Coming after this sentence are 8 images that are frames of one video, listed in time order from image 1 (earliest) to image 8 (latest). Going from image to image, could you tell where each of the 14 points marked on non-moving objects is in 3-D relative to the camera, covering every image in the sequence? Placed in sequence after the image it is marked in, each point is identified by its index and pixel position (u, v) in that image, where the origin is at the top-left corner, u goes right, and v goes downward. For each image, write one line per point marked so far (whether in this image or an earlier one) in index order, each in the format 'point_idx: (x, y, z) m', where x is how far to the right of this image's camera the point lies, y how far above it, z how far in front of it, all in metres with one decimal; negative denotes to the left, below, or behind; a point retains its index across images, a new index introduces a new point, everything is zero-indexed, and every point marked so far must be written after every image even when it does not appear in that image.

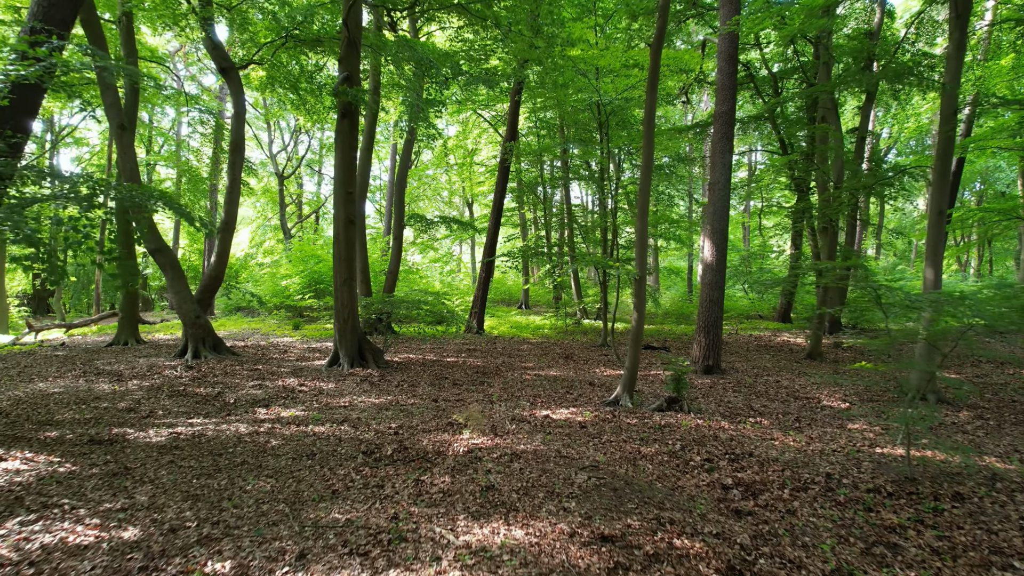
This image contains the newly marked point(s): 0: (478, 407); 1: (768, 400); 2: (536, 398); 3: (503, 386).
0: (-0.4, -1.3, +4.8) m
1: (+3.4, -1.5, +5.7) m
2: (+0.3, -1.4, +5.3) m
3: (-0.1, -1.4, +6.0) m
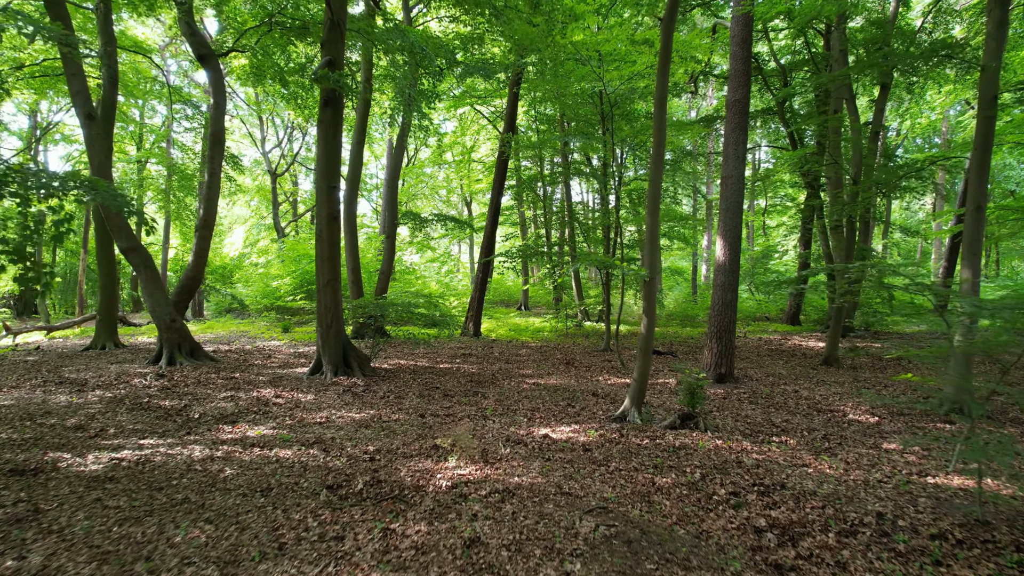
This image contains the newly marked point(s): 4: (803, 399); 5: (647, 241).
0: (-0.4, -1.4, +4.3) m
1: (+3.3, -1.5, +5.2) m
2: (+0.3, -1.4, +4.8) m
3: (-0.2, -1.4, +5.5) m
4: (+3.9, -1.5, +5.8) m
5: (+1.4, +0.6, +4.6) m
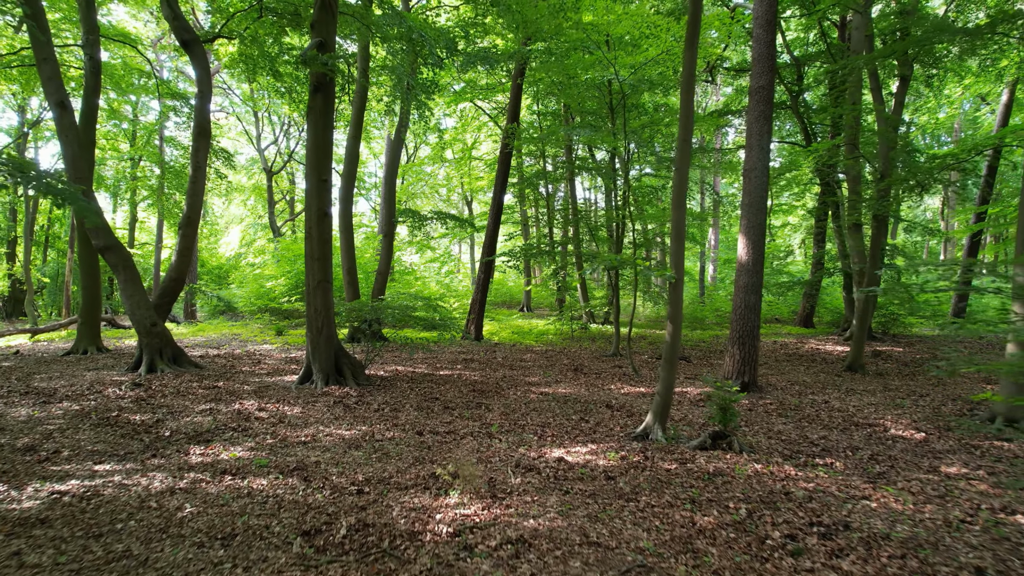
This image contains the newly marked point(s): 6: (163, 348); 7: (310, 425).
0: (-0.4, -1.4, +3.8) m
1: (+3.4, -1.5, +4.7) m
2: (+0.3, -1.4, +4.3) m
3: (-0.1, -1.4, +5.0) m
4: (+4.0, -1.5, +5.3) m
5: (+1.5, +0.5, +4.1) m
6: (-5.6, -1.0, +6.9) m
7: (-2.1, -1.4, +4.5) m
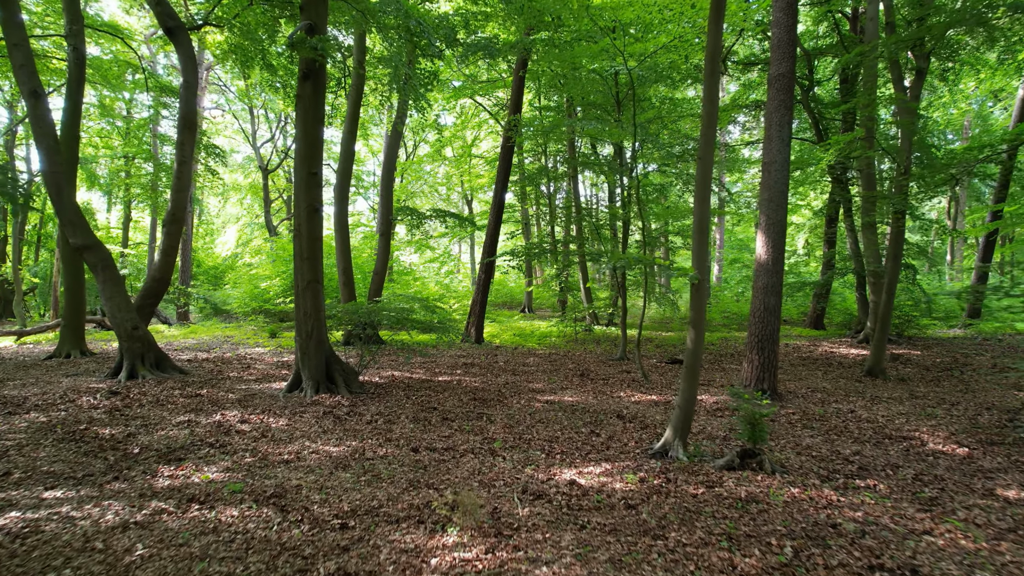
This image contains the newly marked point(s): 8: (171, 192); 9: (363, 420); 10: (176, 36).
0: (-0.3, -1.4, +3.4) m
1: (+3.4, -1.5, +4.3) m
2: (+0.4, -1.4, +3.9) m
3: (-0.1, -1.4, +4.6) m
4: (+4.1, -1.5, +5.0) m
5: (+1.6, +0.5, +3.7) m
6: (-5.6, -1.0, +6.6) m
7: (-2.0, -1.4, +4.1) m
8: (-5.5, +1.6, +7.0) m
9: (-1.6, -1.4, +4.7) m
10: (-5.4, +4.0, +6.9) m
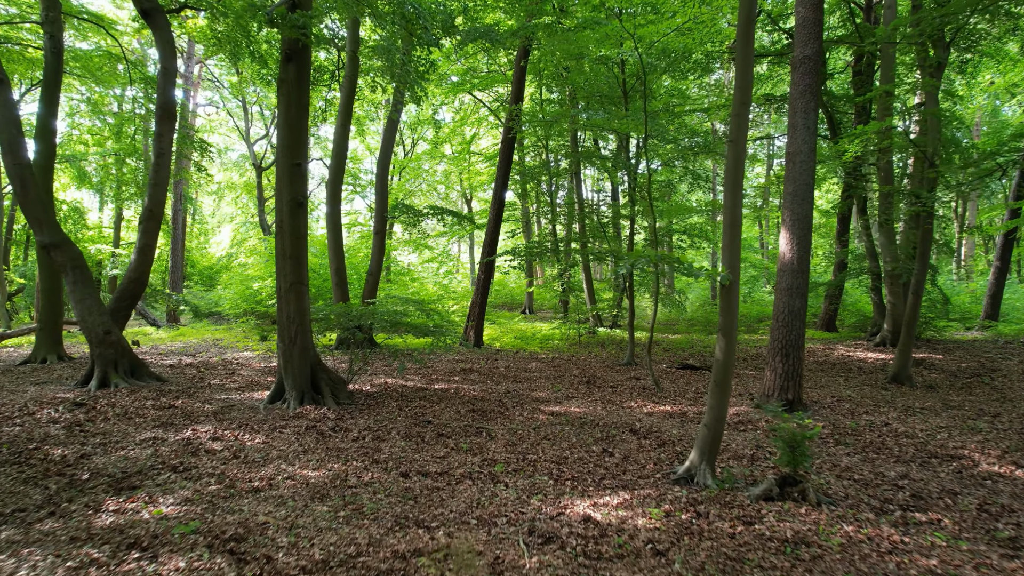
0: (-0.3, -1.4, +2.9) m
1: (+3.5, -1.6, +3.8) m
2: (+0.4, -1.5, +3.5) m
3: (0.0, -1.5, +4.2) m
4: (+4.1, -1.6, +4.5) m
5: (+1.6, +0.5, +3.2) m
6: (-5.5, -1.0, +6.1) m
7: (-2.0, -1.5, +3.6) m
8: (-5.5, +1.5, +6.5) m
9: (-1.6, -1.5, +4.3) m
10: (-5.3, +4.0, +6.4) m
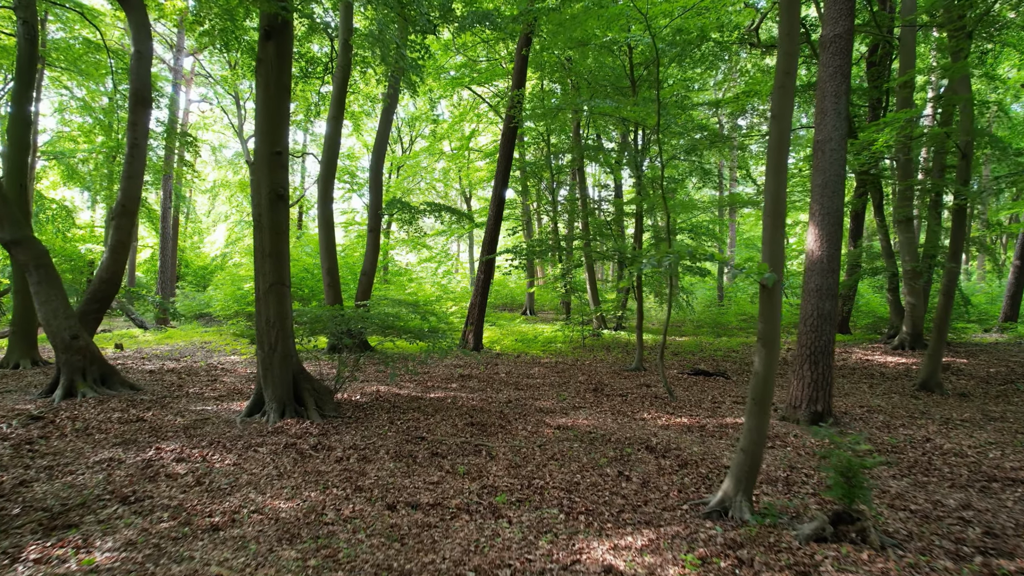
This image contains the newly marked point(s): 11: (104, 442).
0: (-0.3, -1.4, +2.5) m
1: (+3.5, -1.6, +3.3) m
2: (+0.4, -1.5, +3.0) m
3: (0.0, -1.5, +3.7) m
4: (+4.1, -1.6, +4.0) m
5: (+1.6, +0.5, +2.8) m
6: (-5.5, -1.0, +5.6) m
7: (-2.0, -1.5, +3.1) m
8: (-5.5, +1.5, +6.0) m
9: (-1.6, -1.5, +3.8) m
10: (-5.3, +4.0, +5.9) m
11: (-3.8, -1.4, +4.0) m
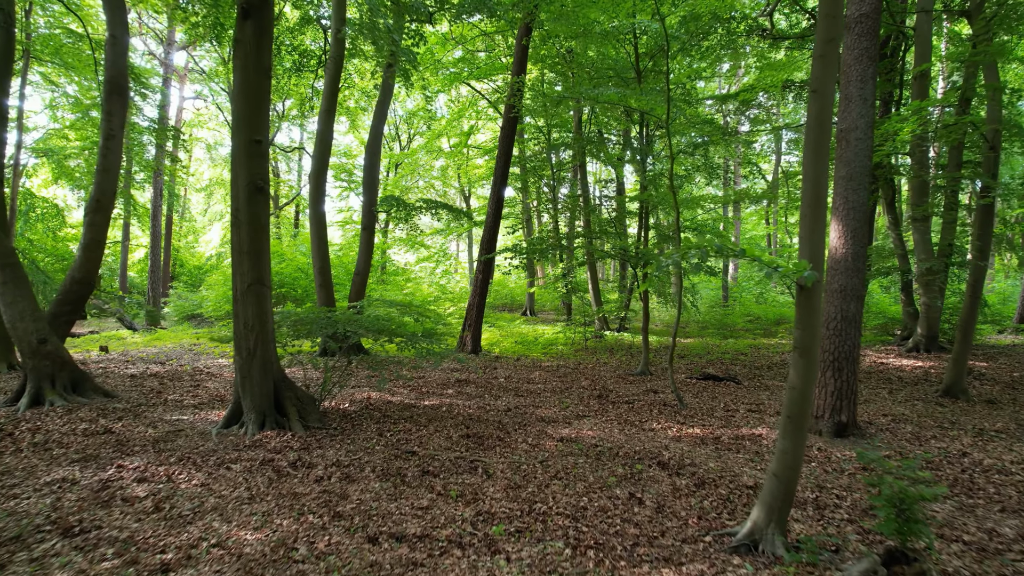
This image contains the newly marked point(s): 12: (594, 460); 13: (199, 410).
0: (-0.3, -1.4, +2.1) m
1: (+3.5, -1.6, +3.0) m
2: (+0.4, -1.5, +2.6) m
3: (0.0, -1.5, +3.3) m
4: (+4.1, -1.6, +3.7) m
5: (+1.6, +0.5, +2.4) m
6: (-5.5, -1.0, +5.2) m
7: (-2.0, -1.5, +2.8) m
8: (-5.5, +1.5, +5.7) m
9: (-1.6, -1.5, +3.4) m
10: (-5.3, +4.0, +5.6) m
11: (-3.8, -1.4, +3.7) m
12: (+0.7, -1.5, +3.8) m
13: (-3.7, -1.4, +5.2) m
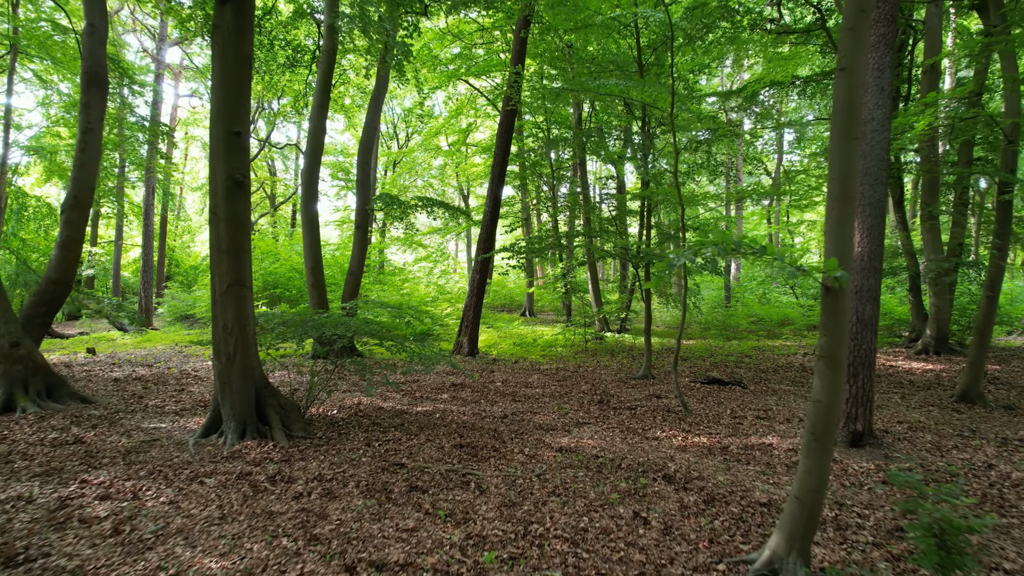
0: (-0.3, -1.5, +1.8) m
1: (+3.5, -1.6, +2.7) m
2: (+0.4, -1.5, +2.4) m
3: (0.0, -1.5, +3.1) m
4: (+4.1, -1.6, +3.4) m
5: (+1.6, +0.5, +2.1) m
6: (-5.6, -1.0, +5.0) m
7: (-2.0, -1.5, +2.5) m
8: (-5.5, +1.5, +5.4) m
9: (-1.6, -1.5, +3.2) m
10: (-5.4, +4.0, +5.3) m
11: (-3.9, -1.5, +3.4) m
12: (+0.7, -1.5, +3.5) m
13: (-3.8, -1.5, +4.9) m
